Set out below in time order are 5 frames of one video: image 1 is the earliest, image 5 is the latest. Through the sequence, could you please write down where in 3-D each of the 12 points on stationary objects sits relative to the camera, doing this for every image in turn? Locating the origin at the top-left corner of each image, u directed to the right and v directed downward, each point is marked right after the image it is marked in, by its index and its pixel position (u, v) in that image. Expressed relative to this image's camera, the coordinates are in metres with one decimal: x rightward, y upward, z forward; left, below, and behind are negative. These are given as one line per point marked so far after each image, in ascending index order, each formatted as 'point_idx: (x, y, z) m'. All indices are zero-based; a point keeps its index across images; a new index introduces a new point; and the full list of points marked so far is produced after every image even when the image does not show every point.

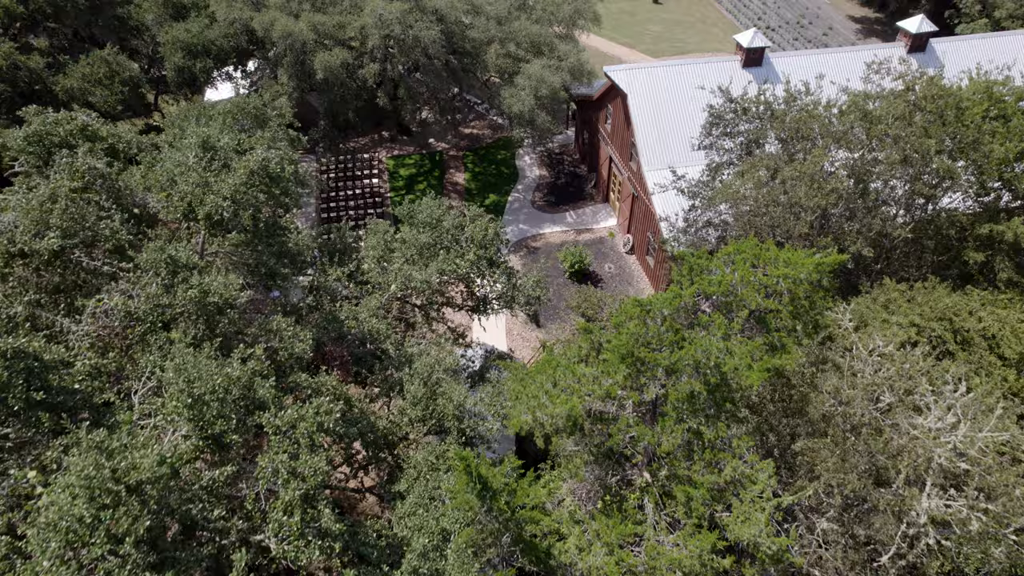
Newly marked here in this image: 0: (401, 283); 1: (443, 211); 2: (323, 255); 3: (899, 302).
0: (-2.4, +0.1, +14.7) m
1: (-1.7, +1.9, +16.5) m
2: (-4.7, +0.8, +16.5) m
3: (+8.7, -0.3, +14.9) m
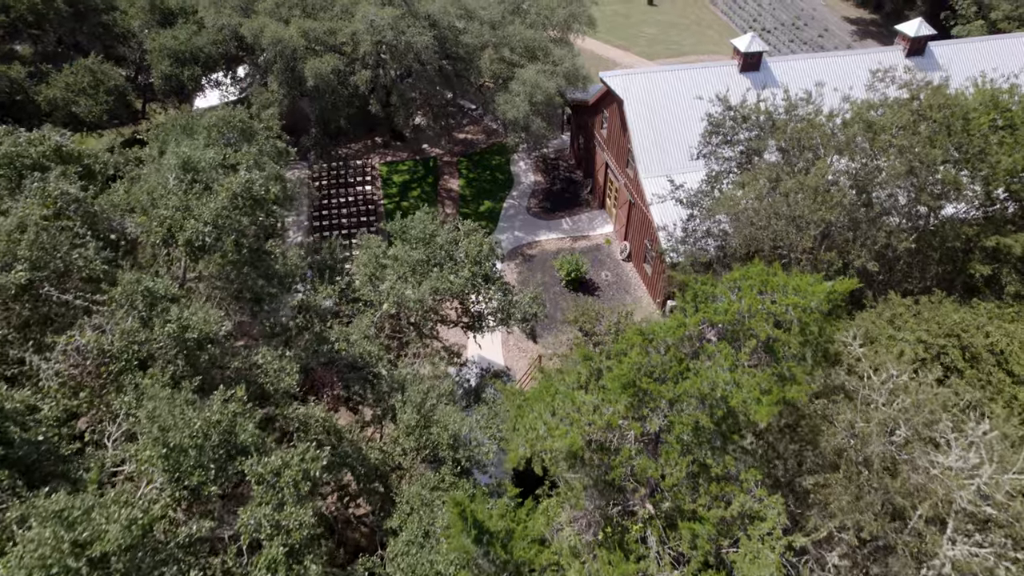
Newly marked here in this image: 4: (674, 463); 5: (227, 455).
0: (-2.5, -0.3, +14.3) m
1: (-1.8, +1.5, +16.0) m
2: (-4.8, +0.4, +16.0) m
3: (+8.6, -0.6, +14.6) m
4: (+2.3, -2.4, +9.4) m
5: (-3.4, -2.0, +7.8) m
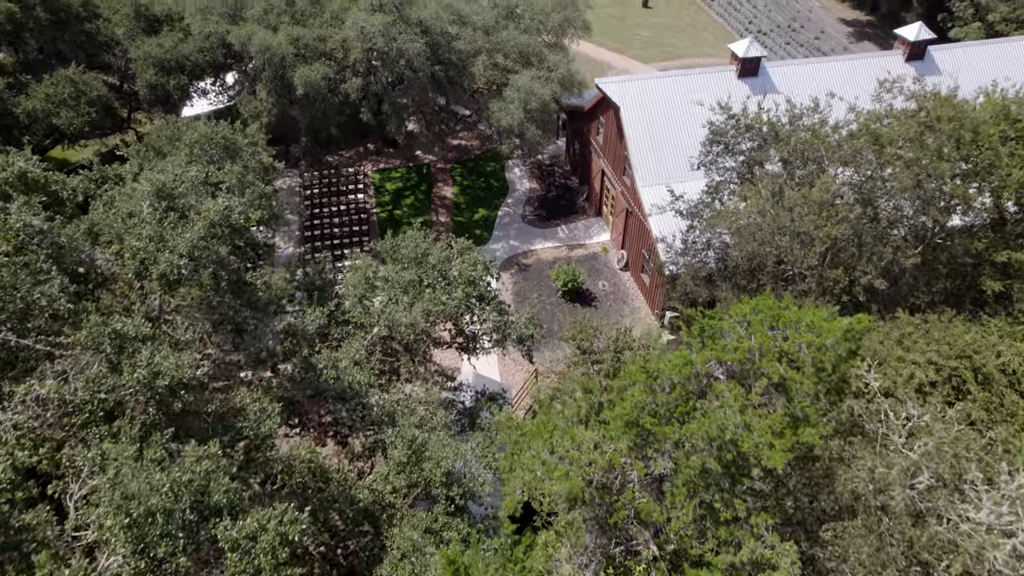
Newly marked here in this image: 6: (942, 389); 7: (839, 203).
0: (-2.6, -0.8, +13.7) m
1: (-2.0, +1.1, +15.4) m
2: (-4.9, -0.1, +15.5) m
3: (+8.5, -1.0, +14.1) m
4: (+2.2, -2.9, +8.8) m
5: (-3.4, -2.5, +7.2) m
6: (+8.5, -2.0, +13.1) m
7: (+7.7, +1.9, +15.4) m
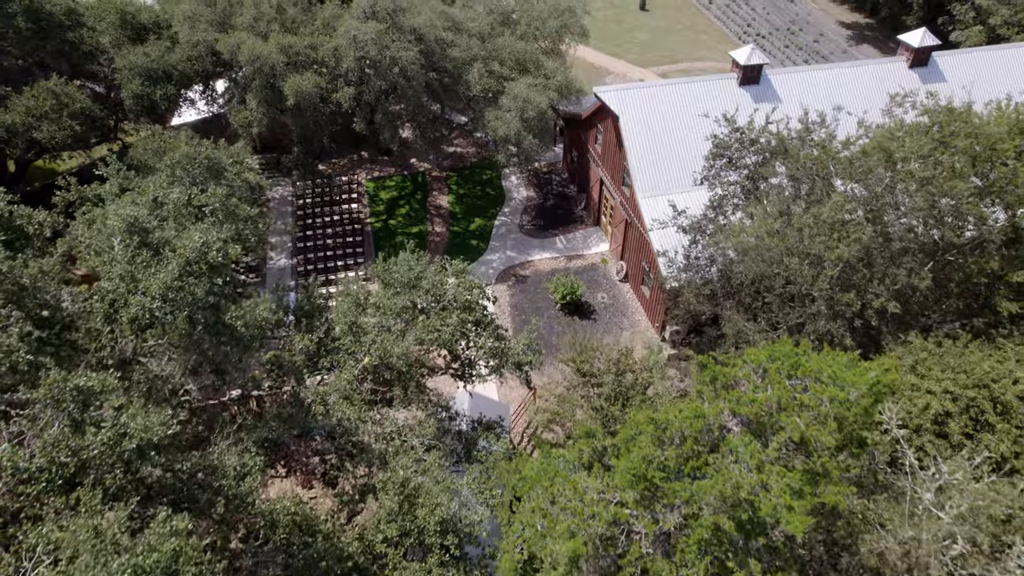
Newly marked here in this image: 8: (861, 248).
0: (-2.7, -1.3, +13.1) m
1: (-2.0, +0.5, +14.8) m
2: (-4.9, -0.7, +14.8) m
3: (+8.5, -1.6, +13.5) m
4: (+2.2, -3.4, +8.2) m
5: (-3.4, -3.0, +6.6) m
6: (+8.4, -2.5, +12.5) m
7: (+7.6, +1.4, +14.8) m
8: (+7.6, +0.8, +14.5) m
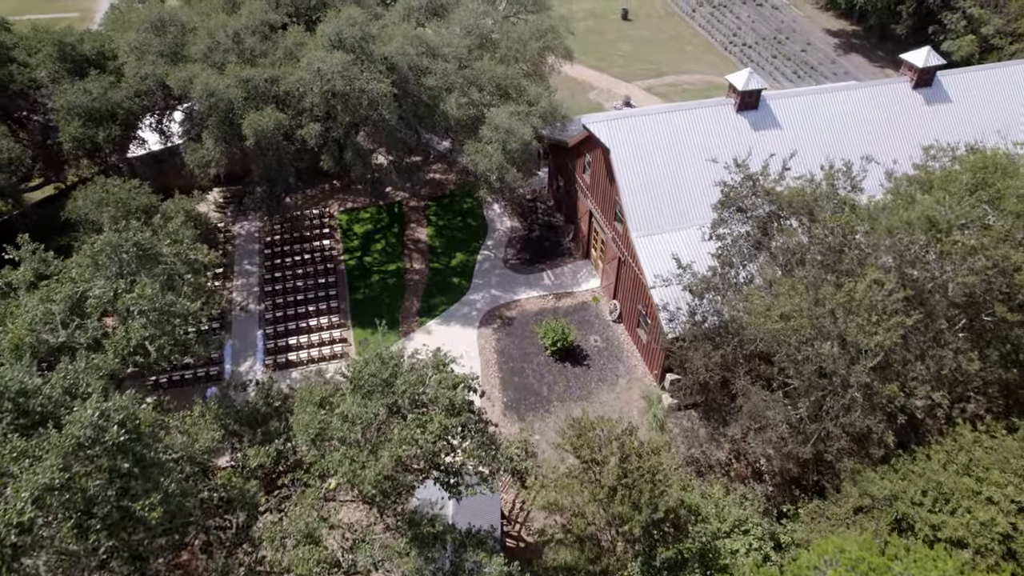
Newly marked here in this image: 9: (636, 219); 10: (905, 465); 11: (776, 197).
0: (-2.8, -3.2, +11.0) m
1: (-2.2, -1.3, +12.7) m
2: (-5.1, -2.6, +12.6) m
3: (+8.4, -3.1, +11.7) m
4: (+2.3, -5.2, +6.2) m
5: (-3.3, -4.9, +4.5) m
6: (+8.4, -4.1, +10.7) m
7: (+7.4, -0.2, +13.0) m
8: (+7.4, -0.8, +12.7) m
9: (+3.8, +1.9, +19.9) m
10: (+7.4, -3.3, +12.5) m
11: (+6.2, +2.0, +15.4) m
